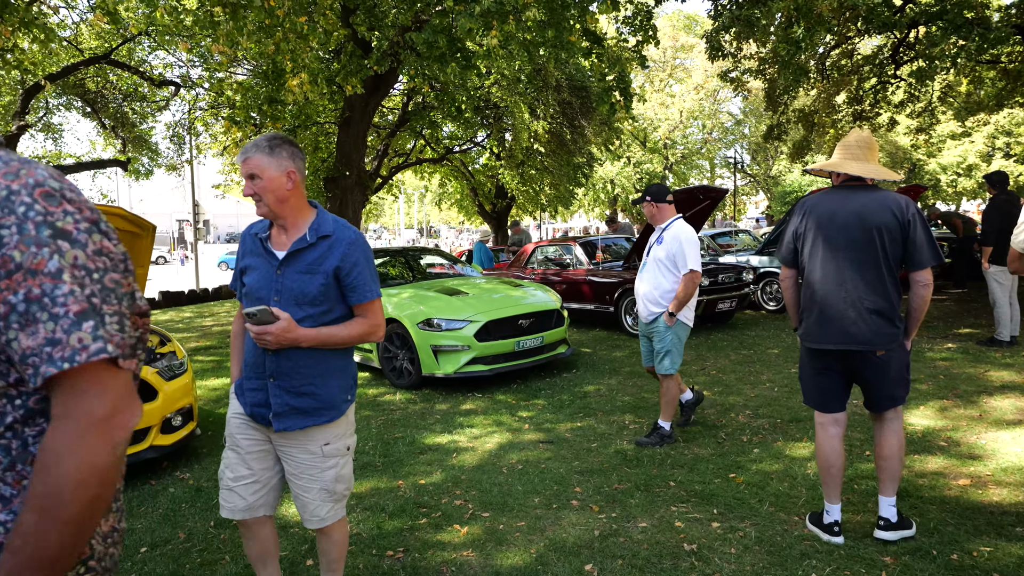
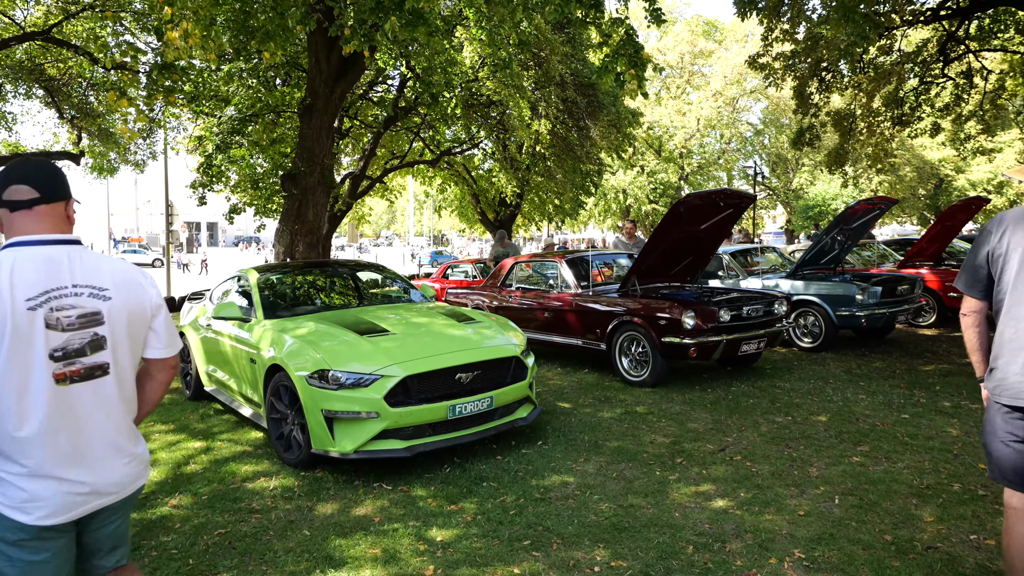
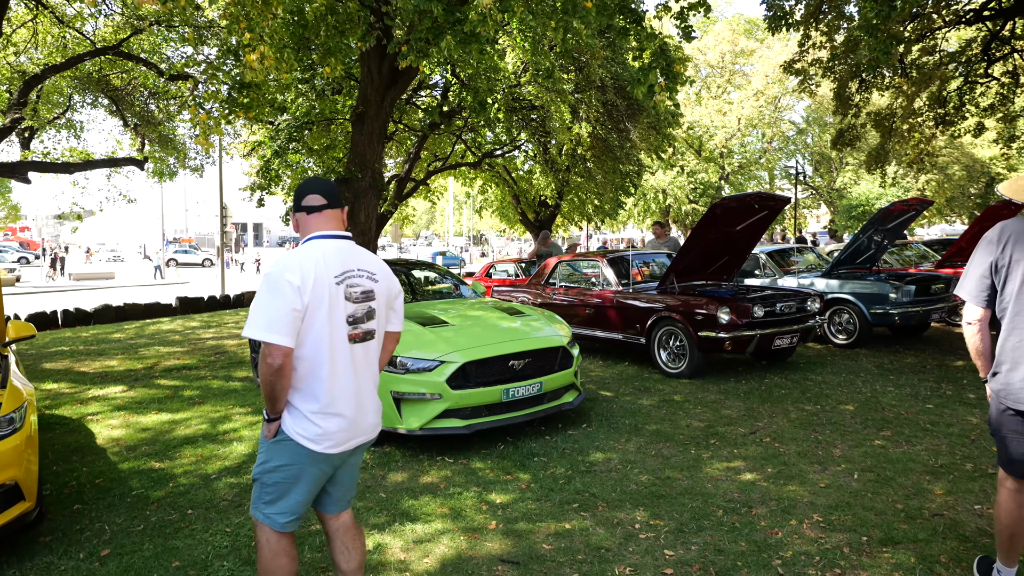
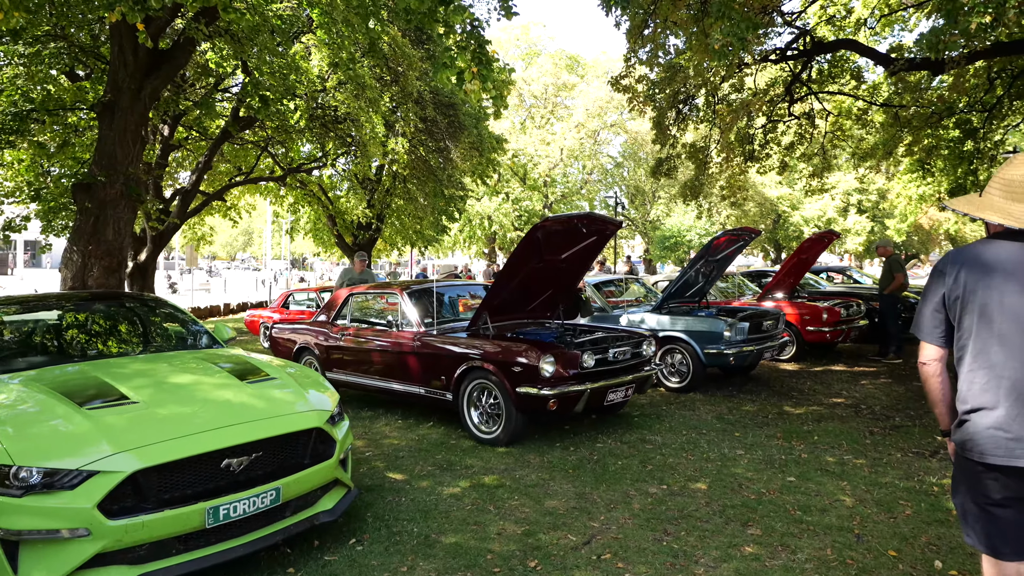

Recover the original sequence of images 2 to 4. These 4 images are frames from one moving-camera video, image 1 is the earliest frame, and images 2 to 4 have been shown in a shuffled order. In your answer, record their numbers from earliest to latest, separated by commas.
3, 2, 4
